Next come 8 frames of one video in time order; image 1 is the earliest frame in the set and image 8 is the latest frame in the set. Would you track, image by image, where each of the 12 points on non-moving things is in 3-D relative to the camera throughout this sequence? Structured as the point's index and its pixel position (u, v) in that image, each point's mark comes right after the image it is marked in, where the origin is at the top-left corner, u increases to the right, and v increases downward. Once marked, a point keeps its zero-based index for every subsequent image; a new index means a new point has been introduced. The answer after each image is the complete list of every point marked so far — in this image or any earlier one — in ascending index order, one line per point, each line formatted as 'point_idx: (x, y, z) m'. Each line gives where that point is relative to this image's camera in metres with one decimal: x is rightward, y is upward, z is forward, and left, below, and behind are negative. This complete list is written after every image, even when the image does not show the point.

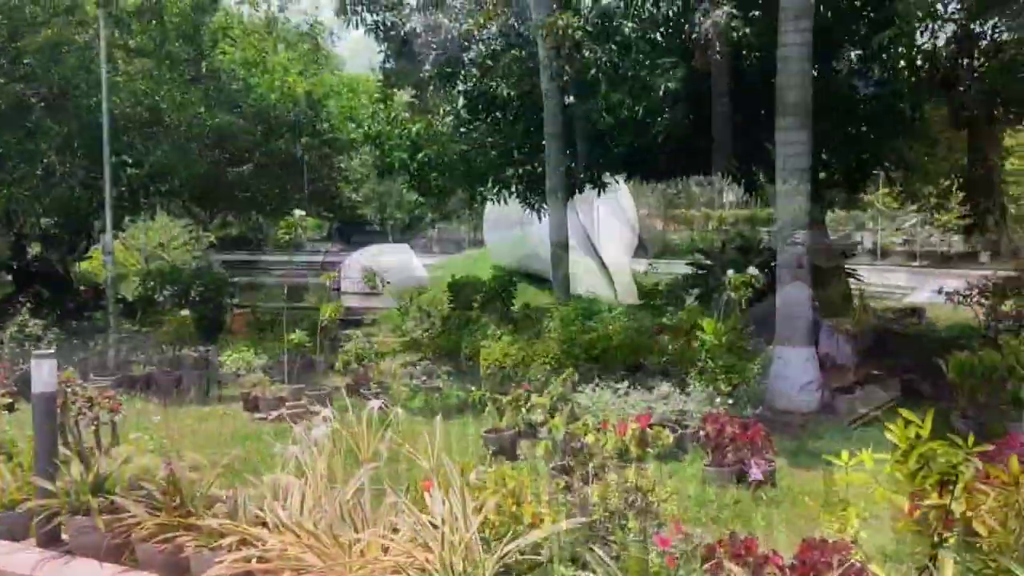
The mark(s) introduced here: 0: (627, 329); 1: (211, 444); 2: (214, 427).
0: (+1.0, -0.6, +7.9) m
1: (-2.2, -1.1, +6.9) m
2: (-2.5, -1.1, +7.7) m
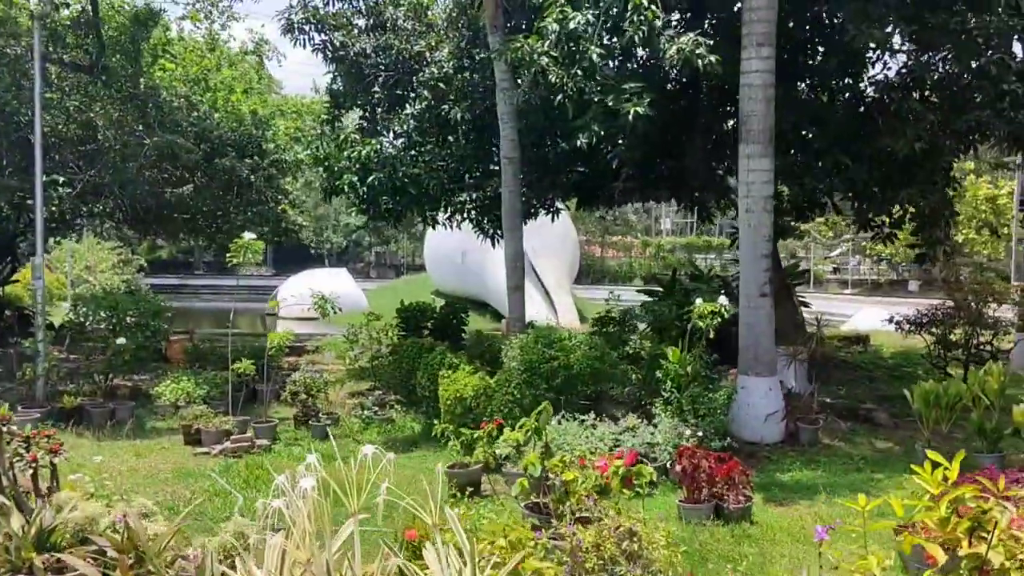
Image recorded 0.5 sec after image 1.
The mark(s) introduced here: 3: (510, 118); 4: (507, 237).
0: (+0.6, -0.8, +7.7) m
1: (-2.5, -1.3, +6.5) m
2: (-2.8, -1.4, +7.2) m
3: (0.0, +1.8, +9.4) m
4: (-0.1, +0.5, +9.6) m
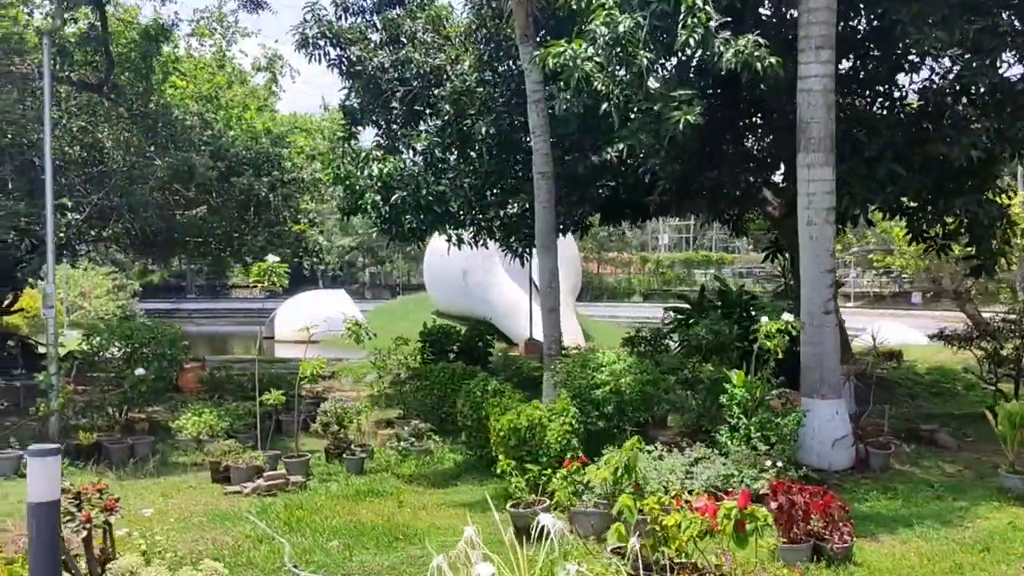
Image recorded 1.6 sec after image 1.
0: (+1.0, -1.0, +7.2) m
1: (-2.1, -1.5, +6.0) m
2: (-2.4, -1.6, +6.7) m
3: (+0.3, +1.6, +9.0) m
4: (+0.3, +0.3, +9.2) m
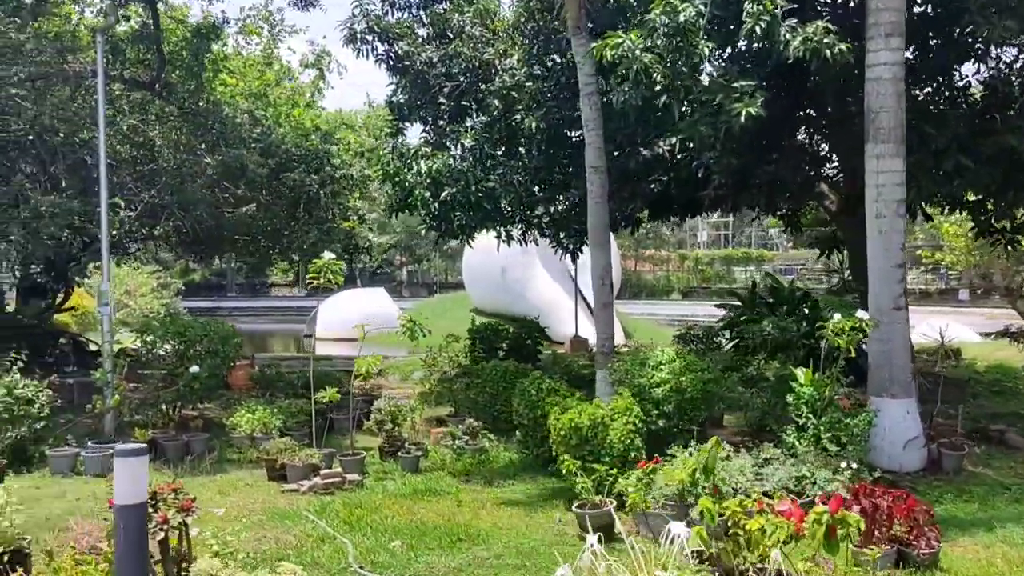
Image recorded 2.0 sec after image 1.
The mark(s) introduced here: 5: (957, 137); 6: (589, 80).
0: (+1.4, -1.0, +7.0) m
1: (-1.7, -1.5, +5.9) m
2: (-2.0, -1.5, +6.7) m
3: (+0.8, +1.6, +8.9) m
4: (+0.8, +0.4, +9.0) m
5: (+4.0, +1.4, +8.3) m
6: (+0.7, +2.0, +8.9) m
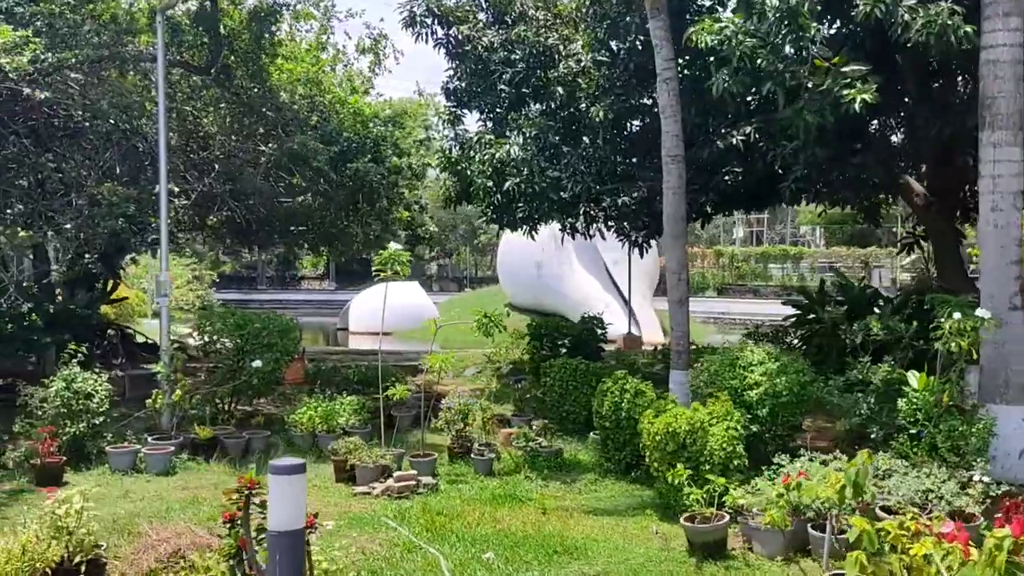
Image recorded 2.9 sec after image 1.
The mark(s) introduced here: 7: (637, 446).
0: (+2.1, -0.9, +6.6) m
1: (-1.1, -1.4, +5.6) m
2: (-1.4, -1.5, +6.3) m
3: (+1.5, +1.6, +8.5) m
4: (+1.5, +0.4, +8.6) m
5: (+4.6, +1.4, +7.8) m
6: (+1.4, +2.1, +8.4) m
7: (+0.9, -1.2, +6.9) m
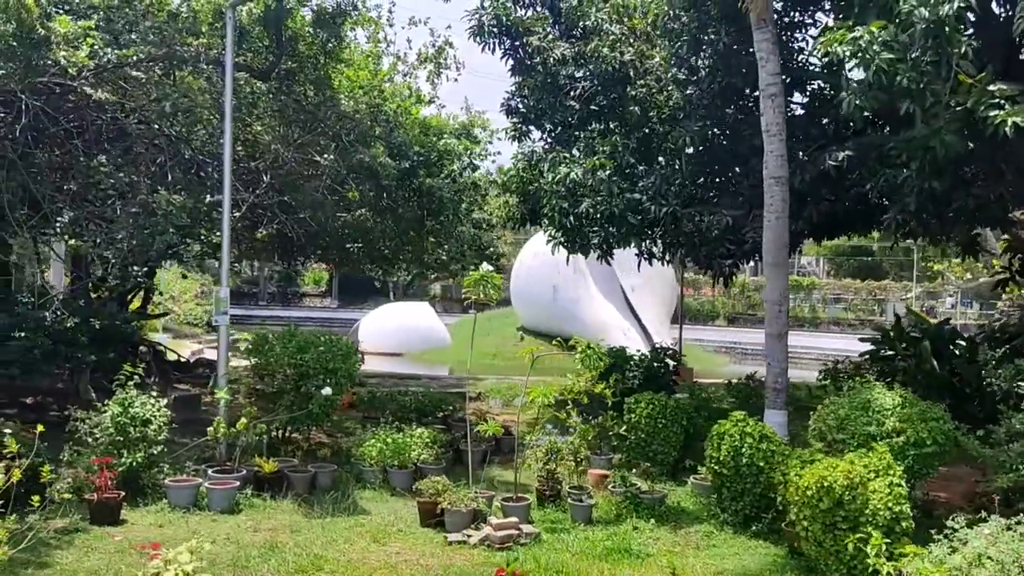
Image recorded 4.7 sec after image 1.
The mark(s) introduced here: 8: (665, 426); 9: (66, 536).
0: (+2.8, -1.2, +5.9) m
1: (-0.4, -1.6, +4.9) m
2: (-0.7, -1.6, +5.6) m
3: (+2.3, +1.3, +7.9) m
4: (+2.2, +0.1, +8.0) m
5: (+5.4, +1.0, +7.2) m
6: (+2.2, +1.8, +7.8) m
7: (+1.7, -1.4, +6.2) m
8: (+1.3, -1.2, +7.8) m
9: (-2.8, -1.5, +5.7) m
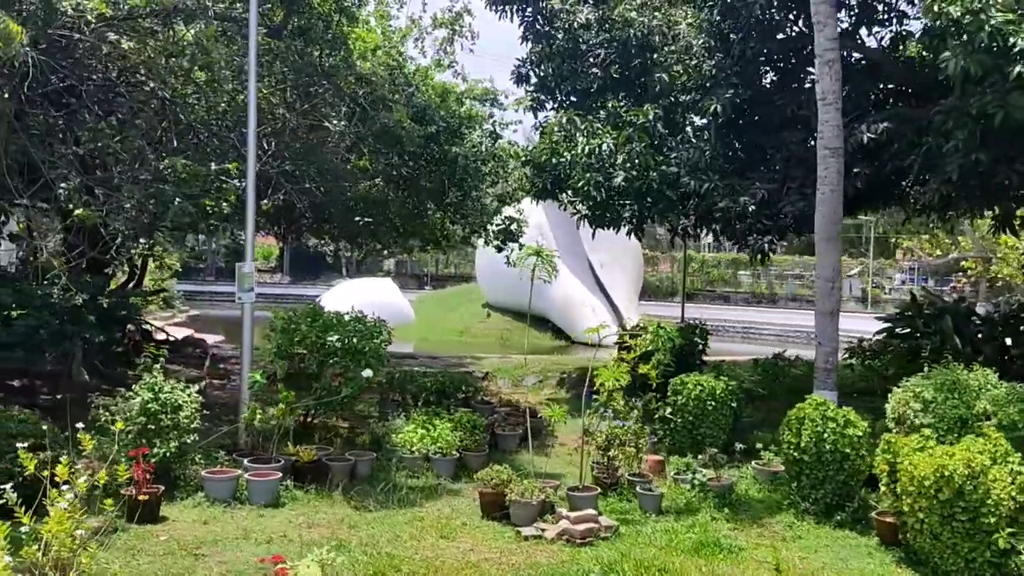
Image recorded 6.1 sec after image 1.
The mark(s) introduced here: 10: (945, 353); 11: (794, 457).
0: (+3.2, -1.0, +5.7) m
1: (+0.1, -1.4, +4.5) m
2: (-0.2, -1.5, +5.2) m
3: (+2.6, +1.5, +7.5) m
4: (+2.6, +0.3, +7.7) m
5: (+5.8, +1.2, +7.0) m
6: (+2.6, +2.0, +7.5) m
7: (+2.1, -1.2, +5.9) m
8: (+1.7, -1.0, +7.5) m
9: (-2.3, -1.4, +5.2) m
10: (+4.7, -0.7, +9.9) m
11: (+1.8, -1.1, +6.0) m
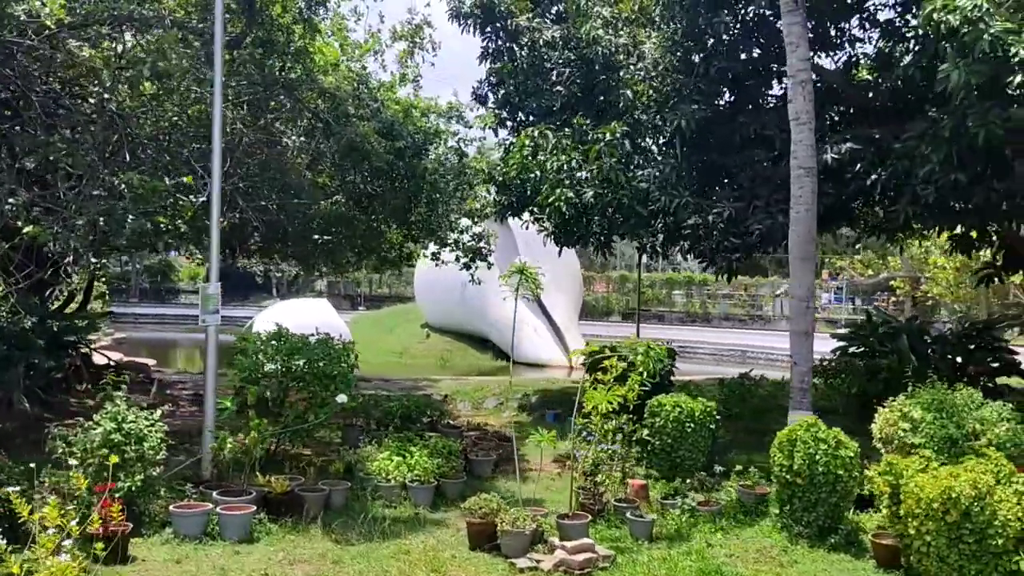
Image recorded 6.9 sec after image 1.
0: (+3.2, -1.2, +5.7) m
1: (+0.2, -1.5, +4.2) m
2: (-0.2, -1.6, +5.0) m
3: (+2.4, +1.4, +7.5) m
4: (+2.3, +0.2, +7.7) m
5: (+5.7, +1.0, +7.3) m
6: (+2.4, +1.8, +7.5) m
7: (+2.0, -1.4, +5.8) m
8: (+1.5, -1.1, +7.4) m
9: (-2.3, -1.5, +4.8) m
10: (+4.3, -0.9, +10.1) m
11: (+1.8, -1.2, +5.9) m
